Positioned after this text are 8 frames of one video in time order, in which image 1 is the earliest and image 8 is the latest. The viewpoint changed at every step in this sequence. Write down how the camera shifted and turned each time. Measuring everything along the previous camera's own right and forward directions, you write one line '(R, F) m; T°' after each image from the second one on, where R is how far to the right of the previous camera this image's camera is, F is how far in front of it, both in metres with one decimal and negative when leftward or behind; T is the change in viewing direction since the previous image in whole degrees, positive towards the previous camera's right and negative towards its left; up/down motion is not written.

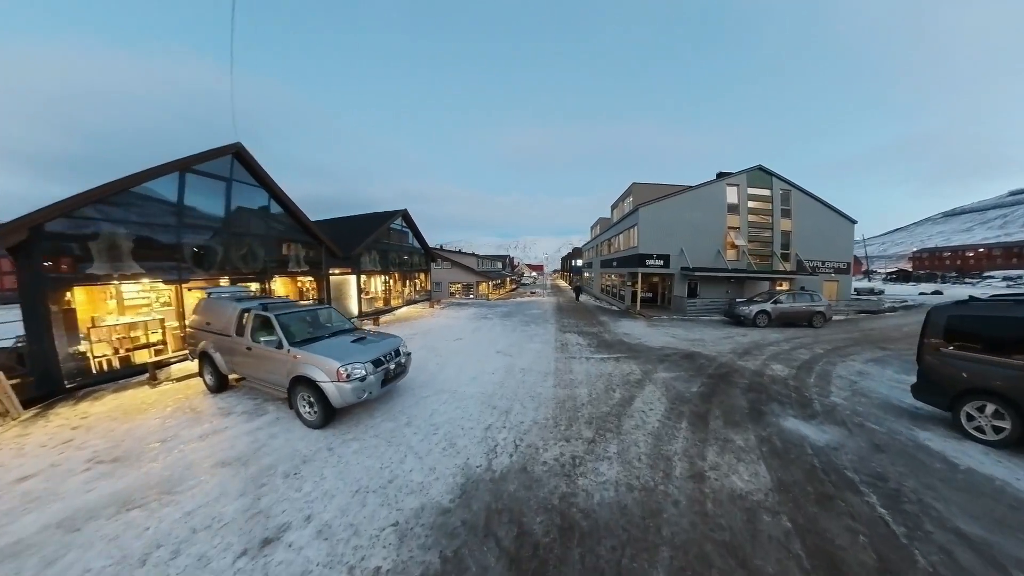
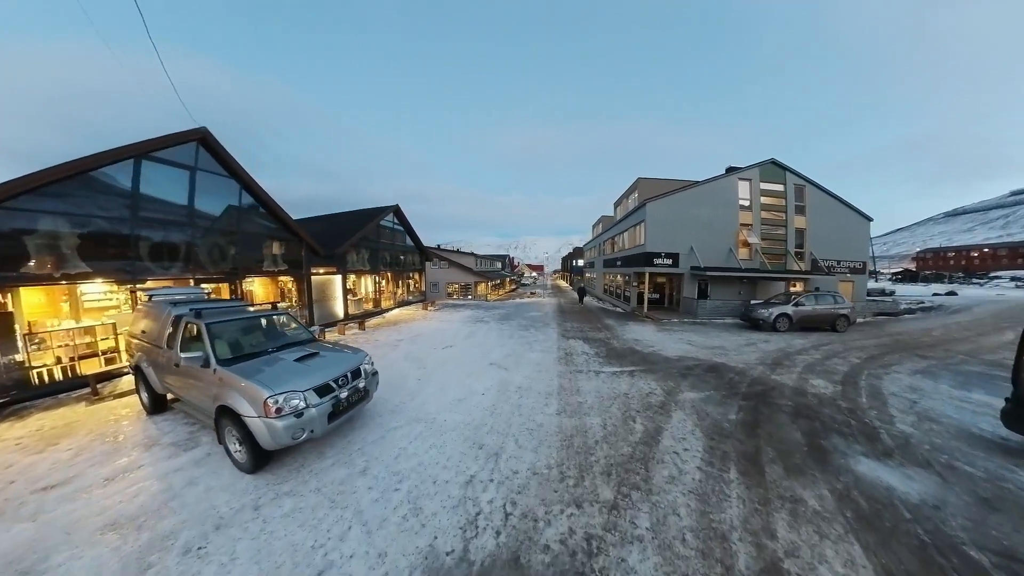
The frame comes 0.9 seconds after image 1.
(+0.2, +1.3) m; 0°
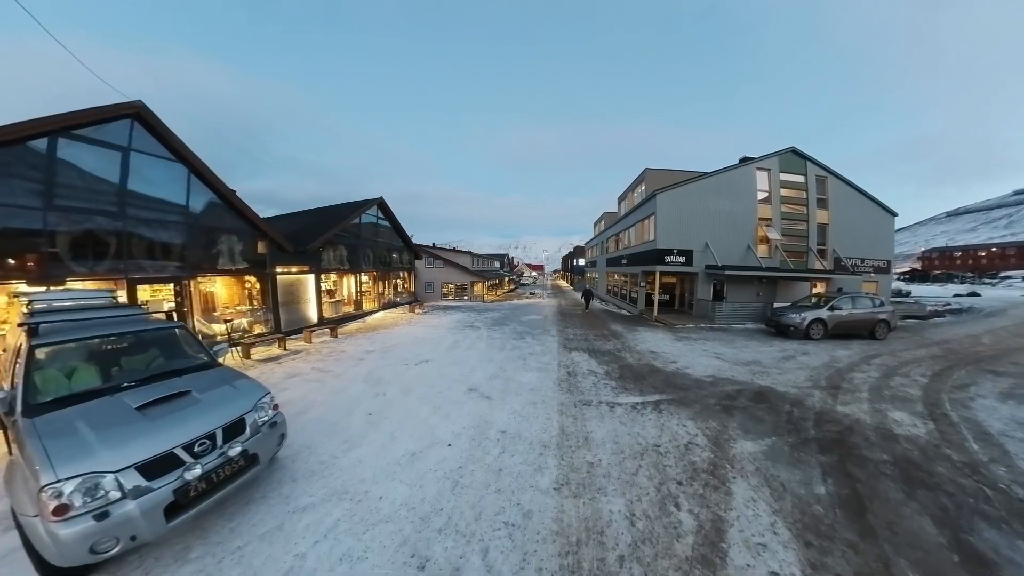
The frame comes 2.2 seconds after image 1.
(+0.5, +1.8) m; 0°
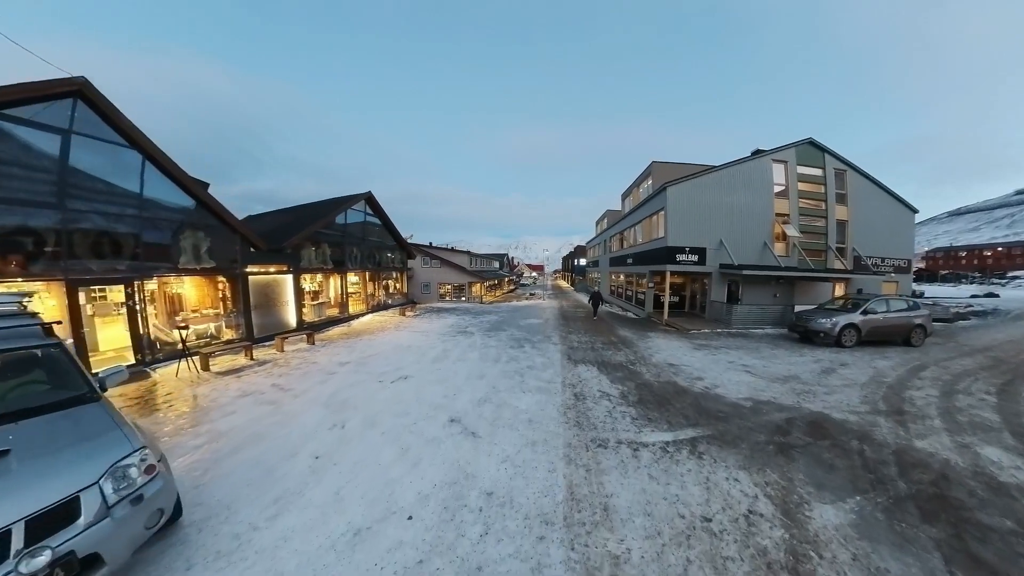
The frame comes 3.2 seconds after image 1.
(+0.2, +1.3) m; 0°
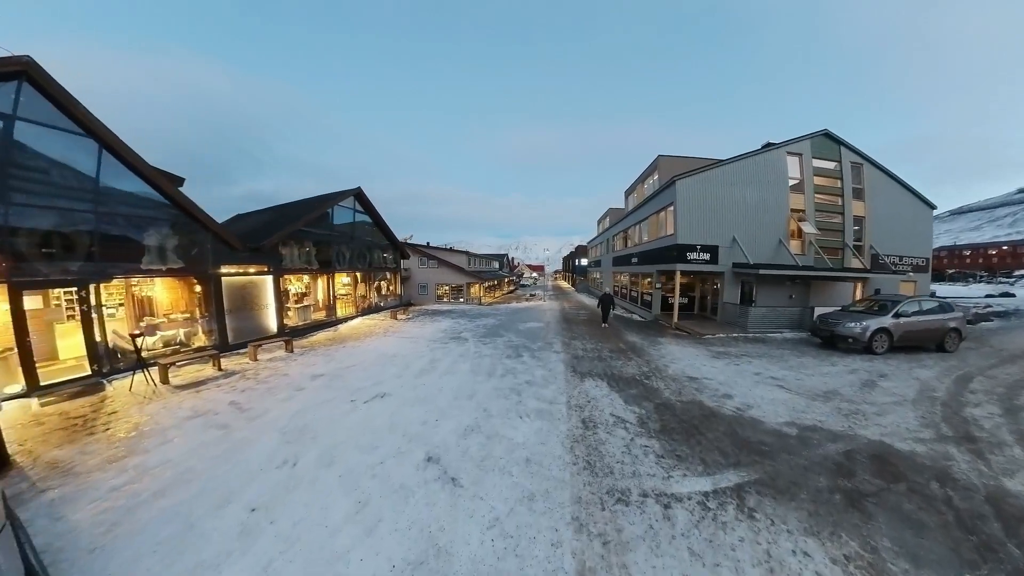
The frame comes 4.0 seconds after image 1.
(+0.2, +1.0) m; 0°
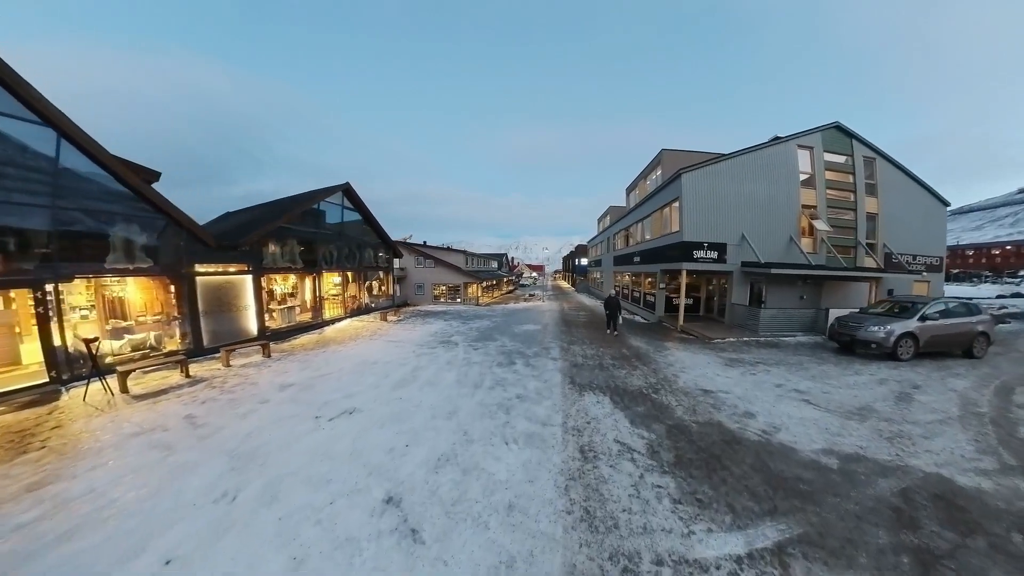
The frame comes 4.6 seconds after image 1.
(+0.3, +0.7) m; 0°
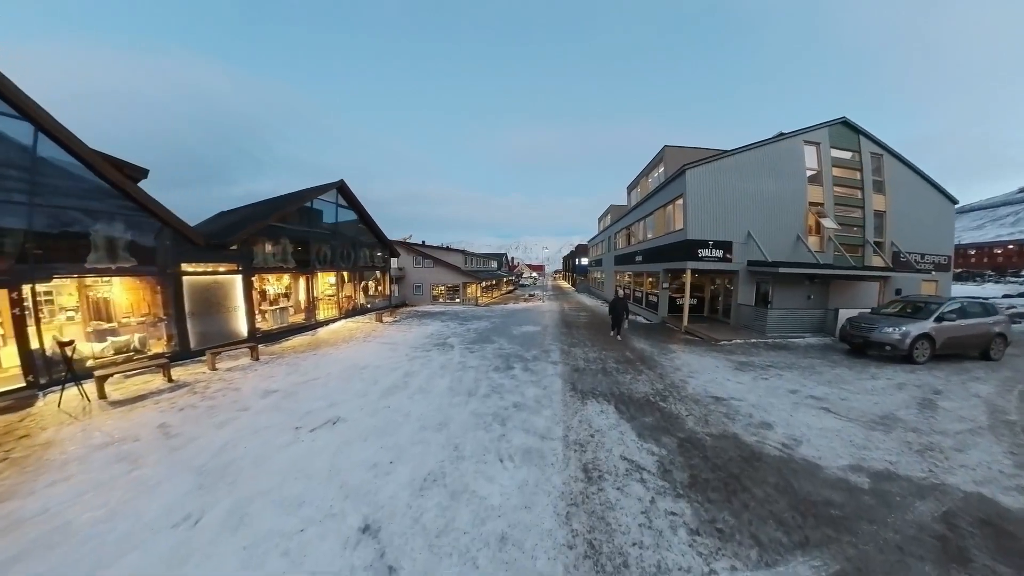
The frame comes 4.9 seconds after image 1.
(+0.1, +0.4) m; 0°
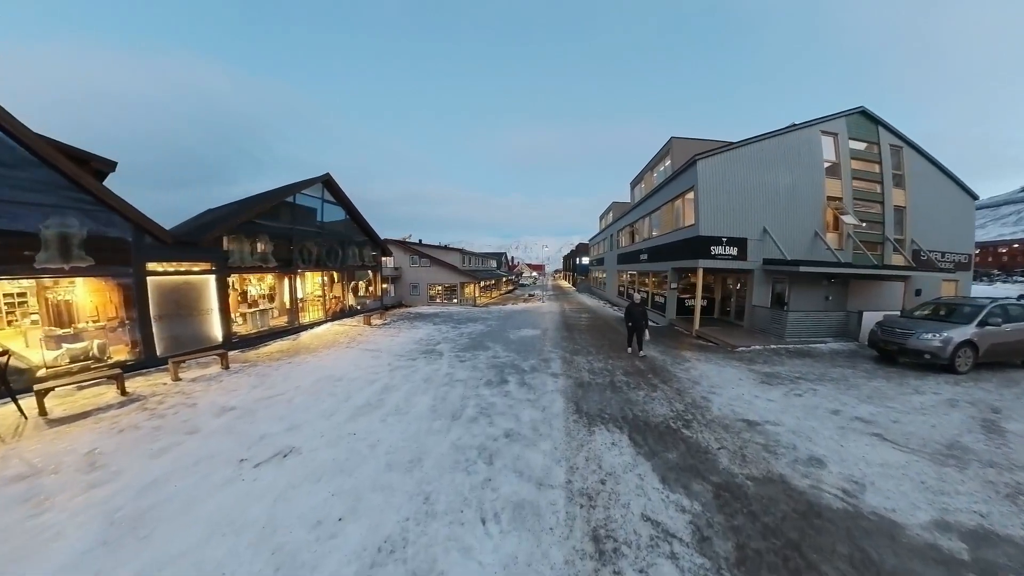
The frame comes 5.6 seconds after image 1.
(+0.2, +0.9) m; 0°
